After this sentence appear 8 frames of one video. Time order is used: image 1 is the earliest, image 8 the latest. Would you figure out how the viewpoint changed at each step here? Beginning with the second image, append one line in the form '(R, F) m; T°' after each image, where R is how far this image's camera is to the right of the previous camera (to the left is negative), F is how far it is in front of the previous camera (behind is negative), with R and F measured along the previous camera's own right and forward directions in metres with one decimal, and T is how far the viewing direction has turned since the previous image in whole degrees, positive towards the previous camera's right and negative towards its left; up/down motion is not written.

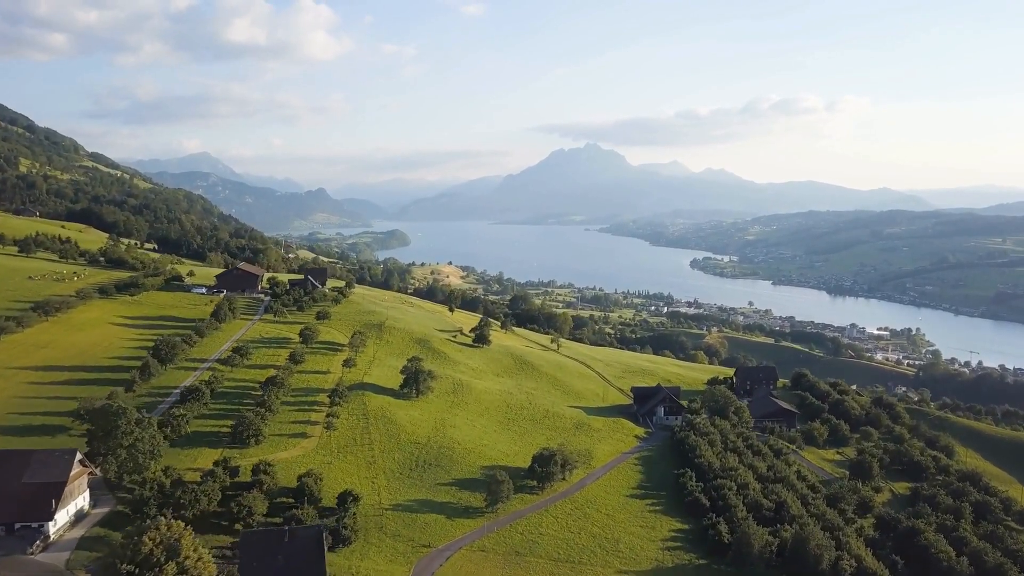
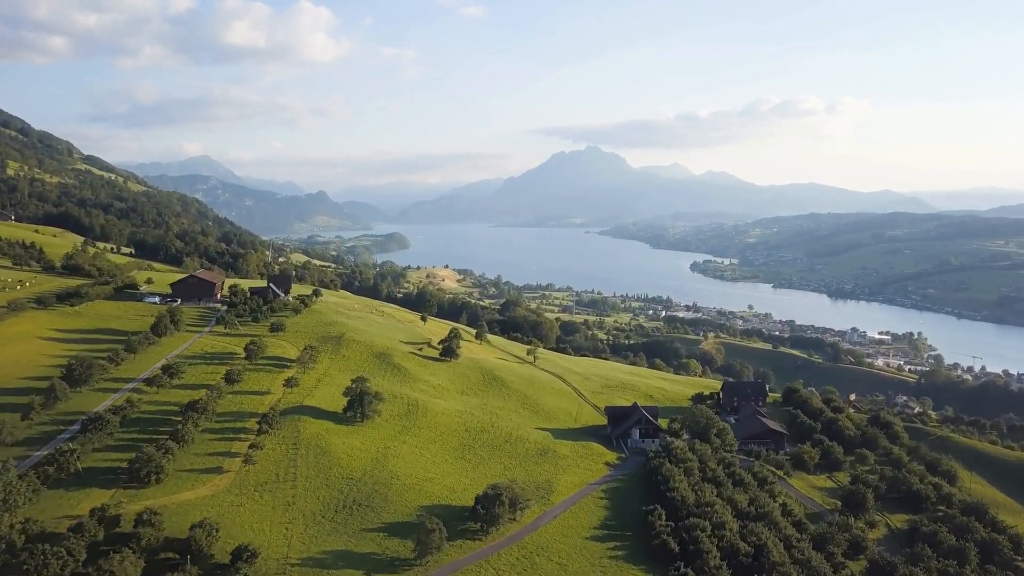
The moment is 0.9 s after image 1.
(+2.4, +4.5) m; 0°
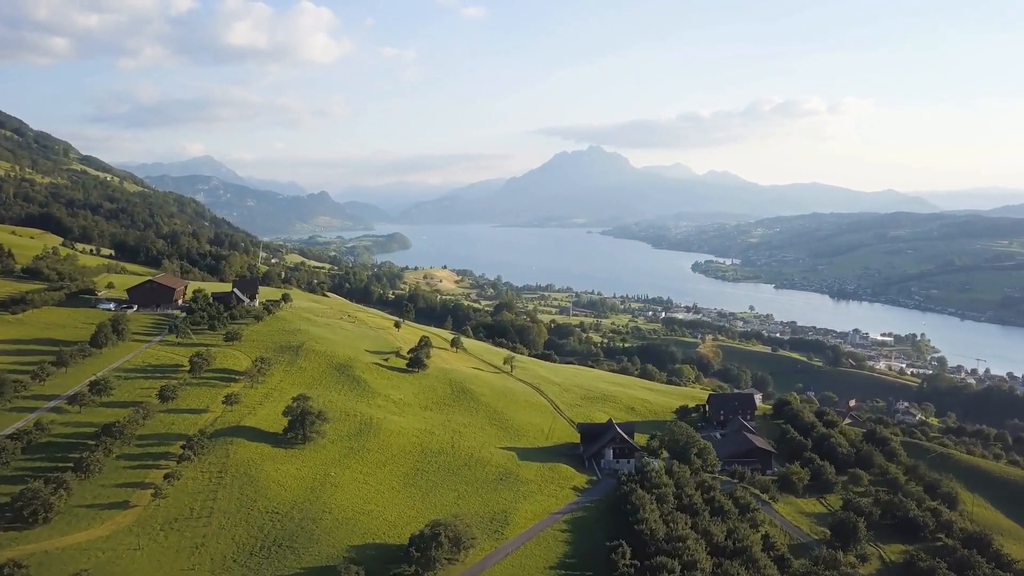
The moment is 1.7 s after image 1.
(+2.2, +3.8) m; 0°
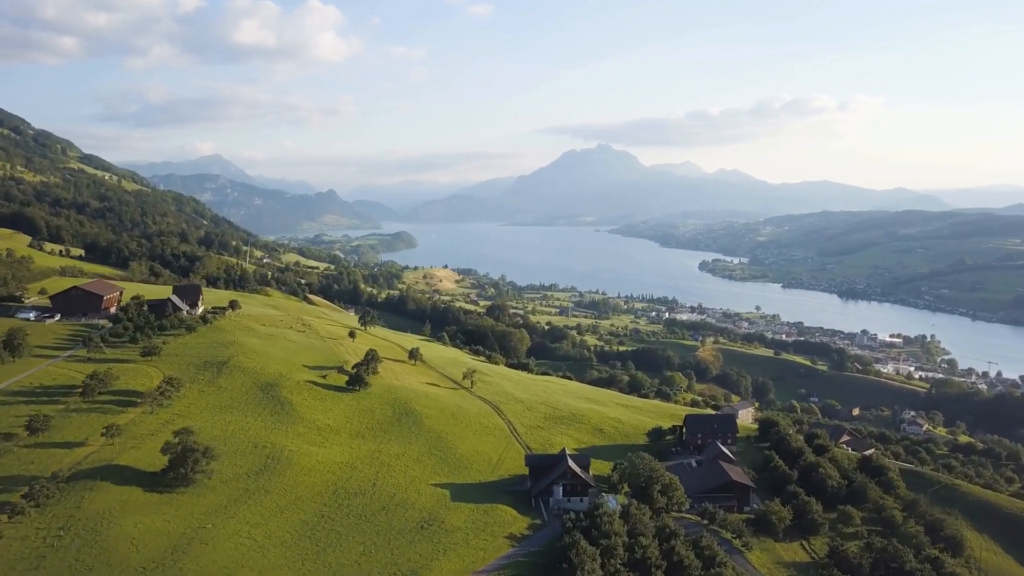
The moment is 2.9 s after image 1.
(+3.6, +6.2) m; -1°
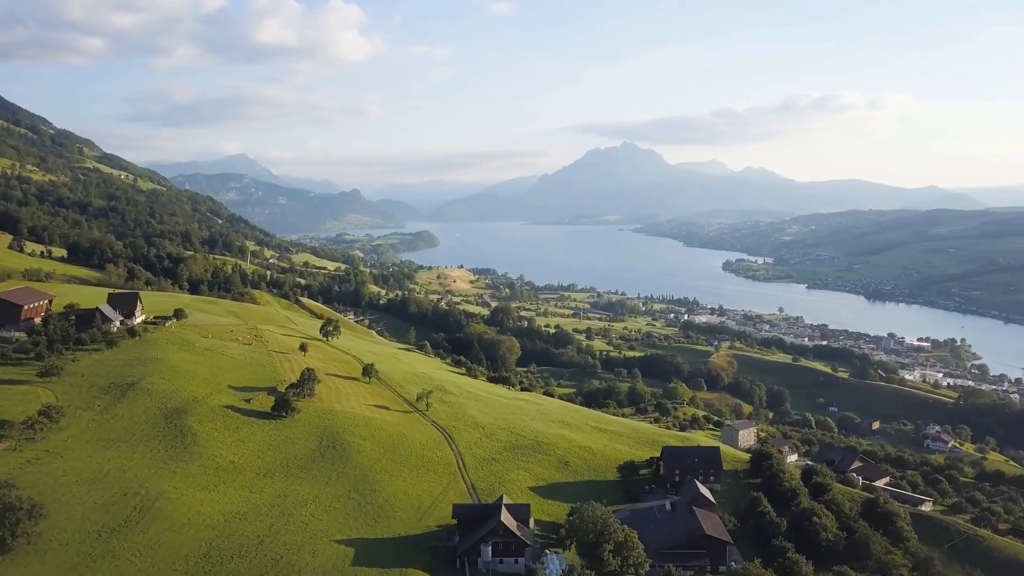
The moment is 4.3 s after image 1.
(+4.1, +6.9) m; -2°
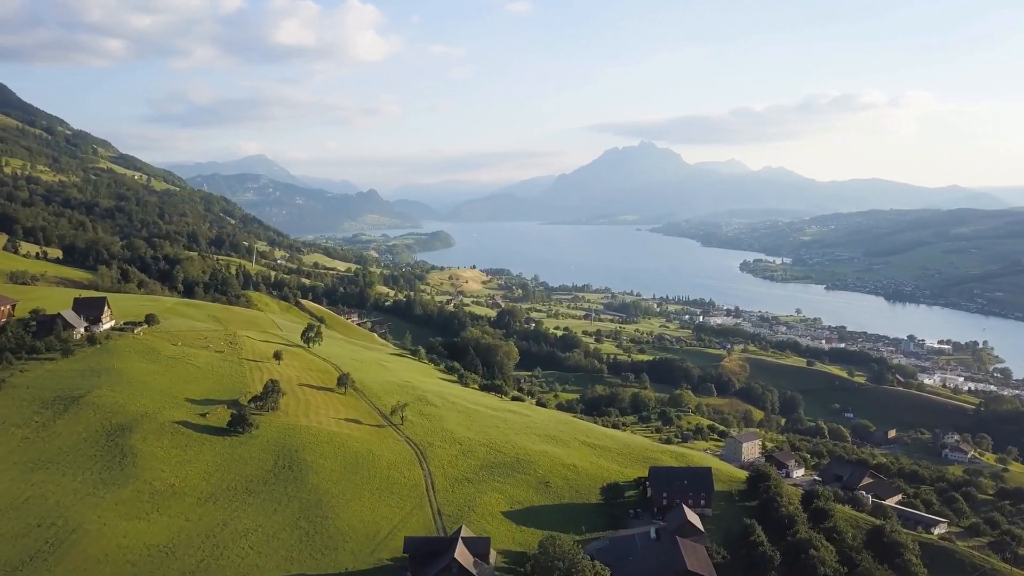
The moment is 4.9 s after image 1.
(+2.2, +3.5) m; -1°
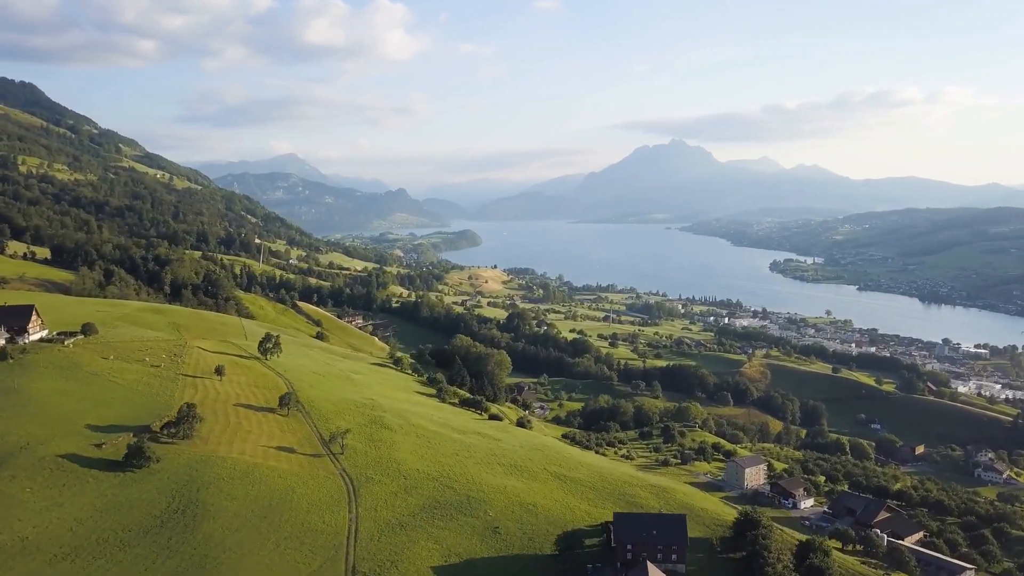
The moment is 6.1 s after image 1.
(+3.9, +6.3) m; -2°
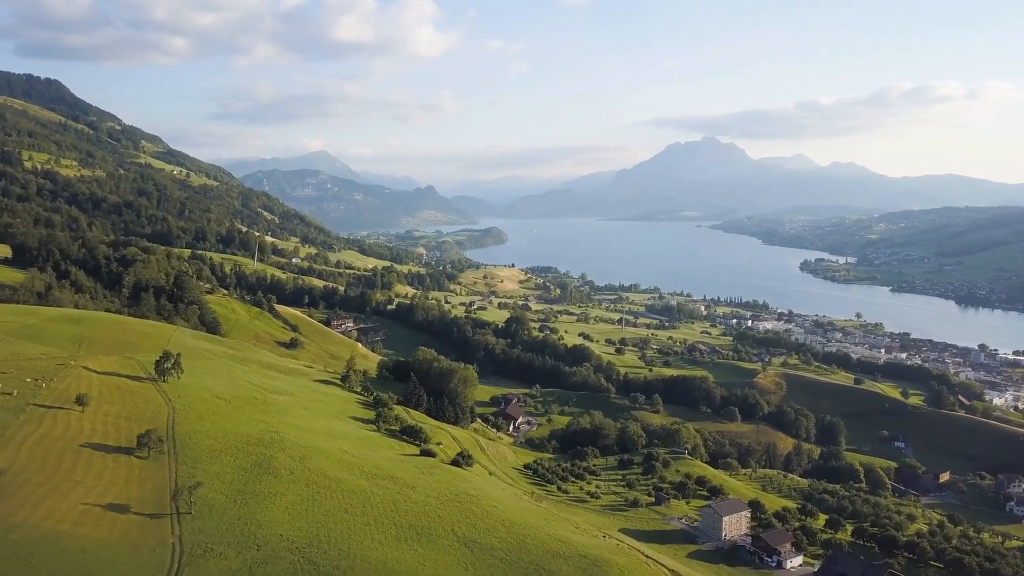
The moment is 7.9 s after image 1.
(+5.9, +9.2) m; -2°
